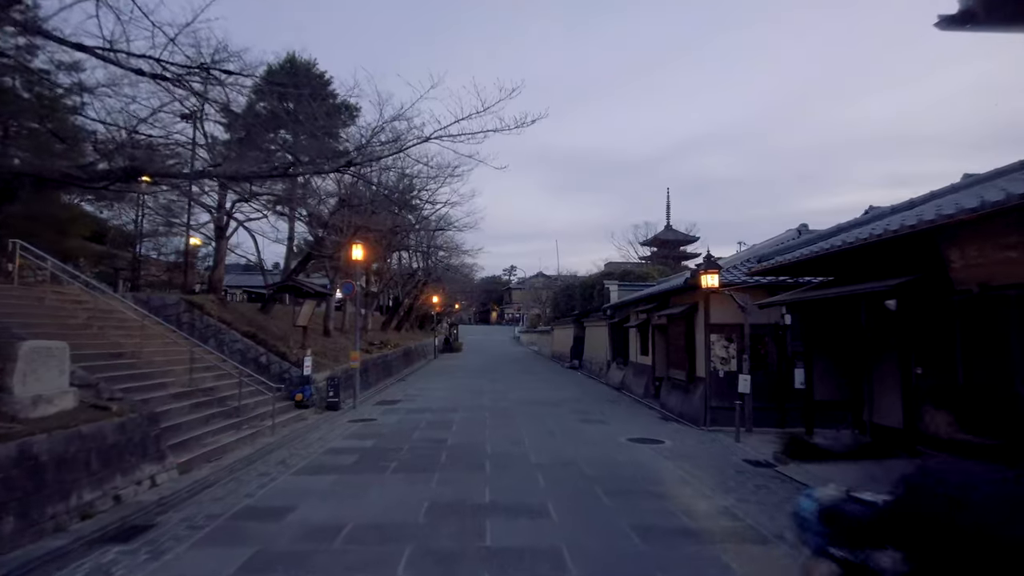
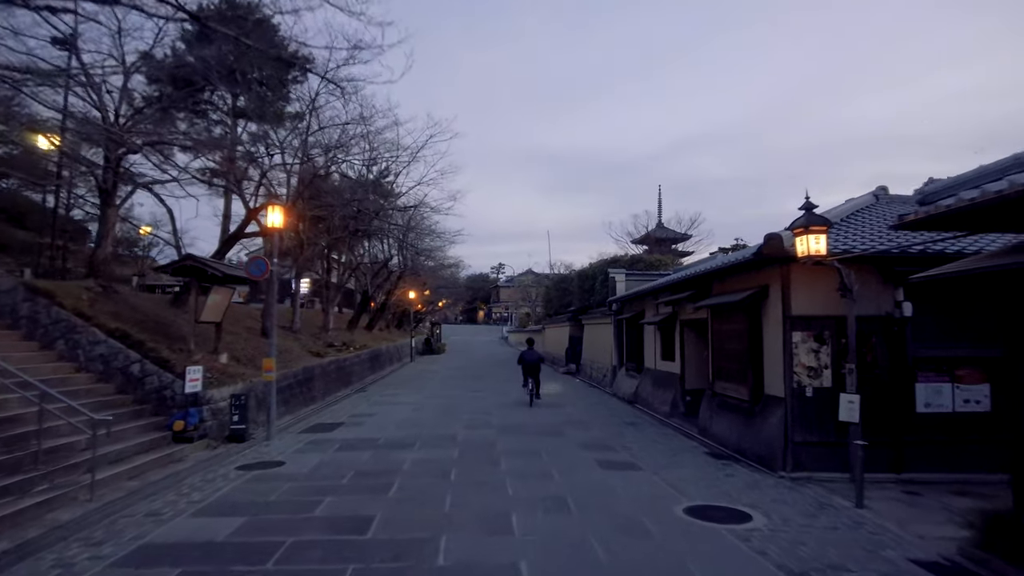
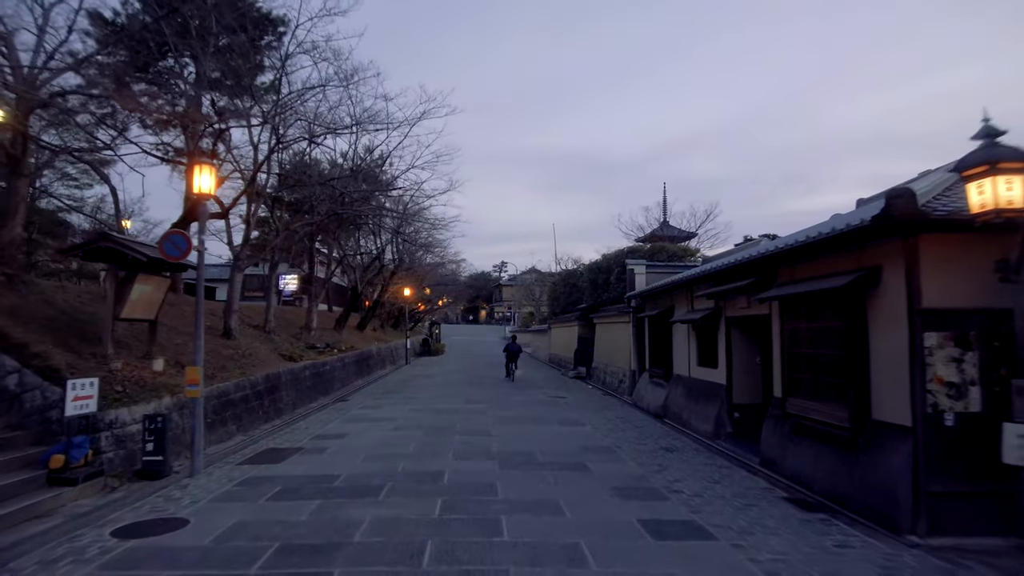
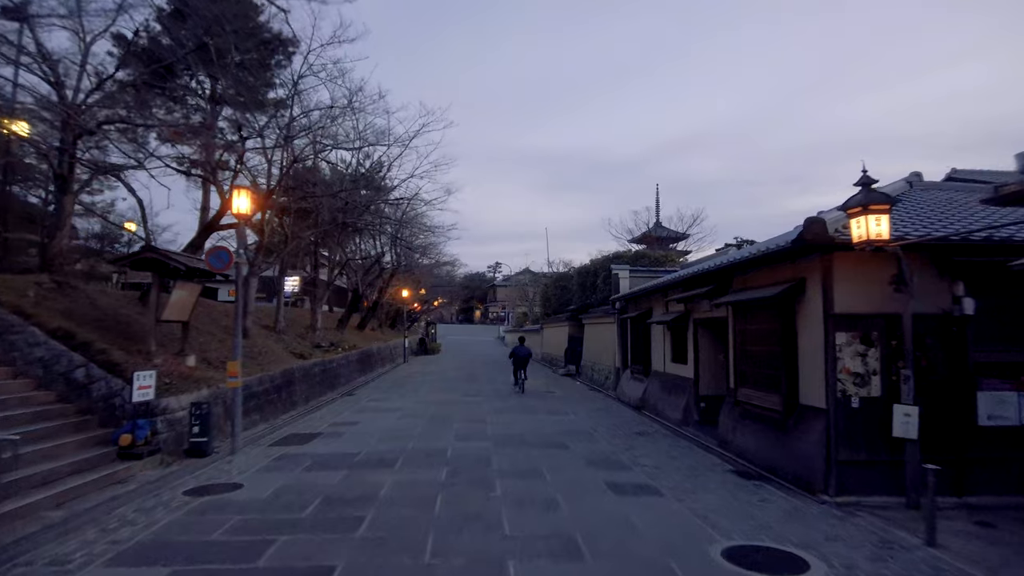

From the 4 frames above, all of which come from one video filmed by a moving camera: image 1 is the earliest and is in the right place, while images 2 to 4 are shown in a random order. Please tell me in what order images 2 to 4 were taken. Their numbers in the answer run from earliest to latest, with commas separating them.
2, 4, 3
